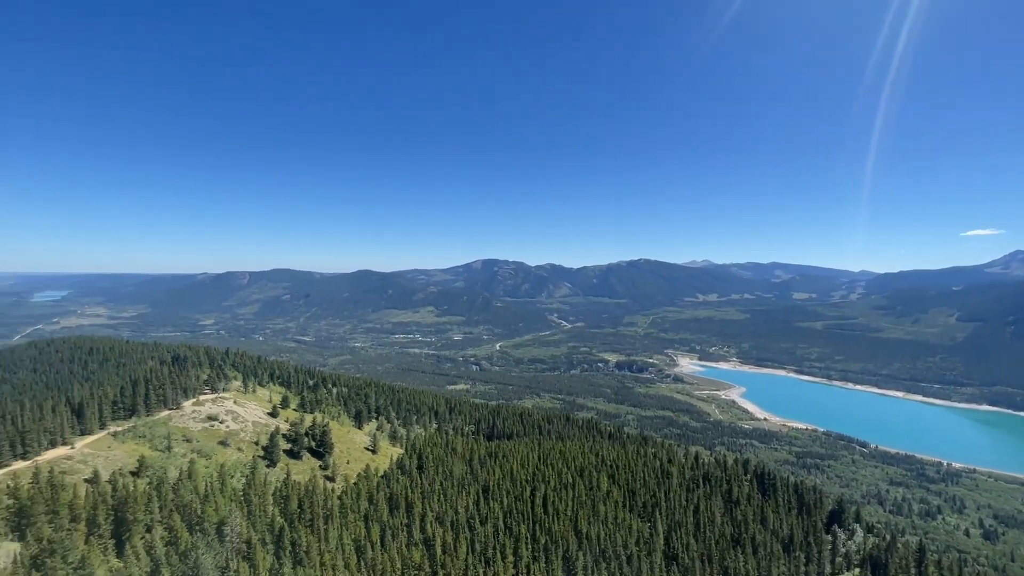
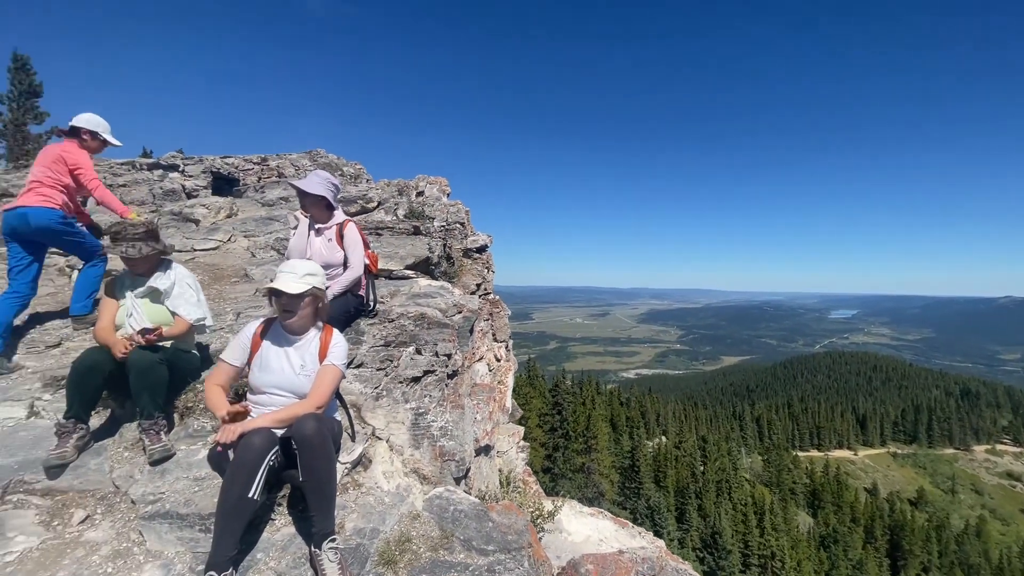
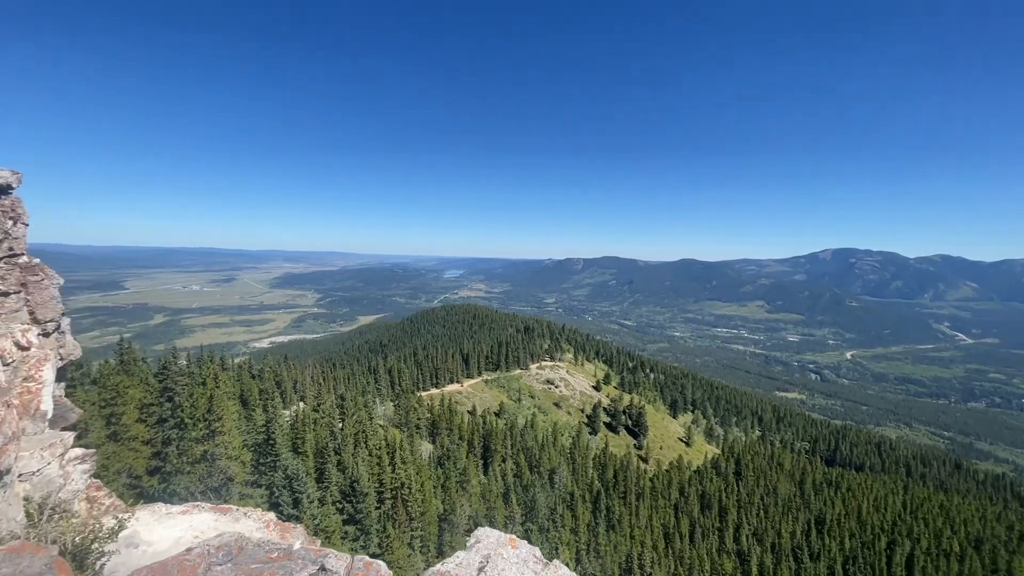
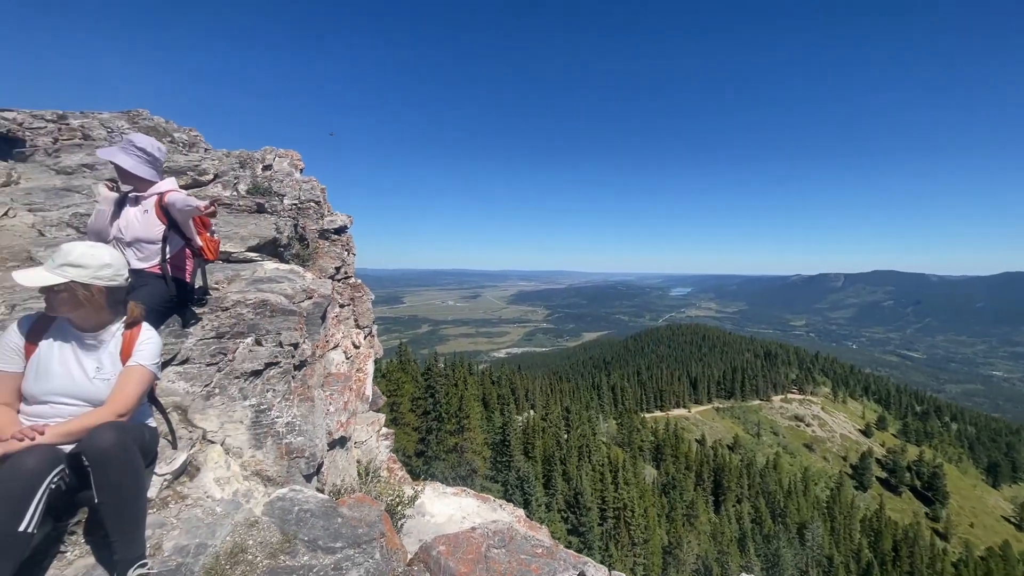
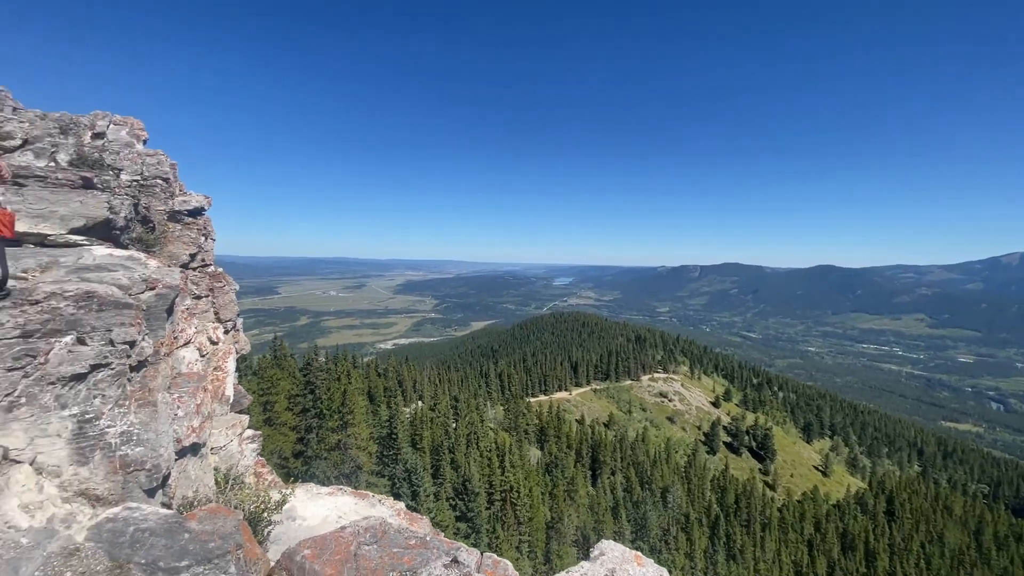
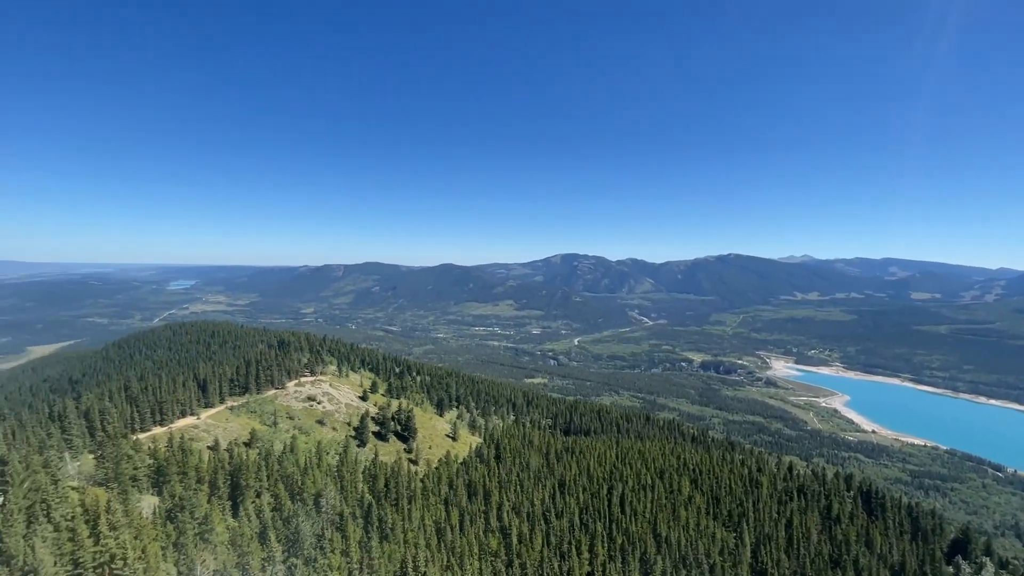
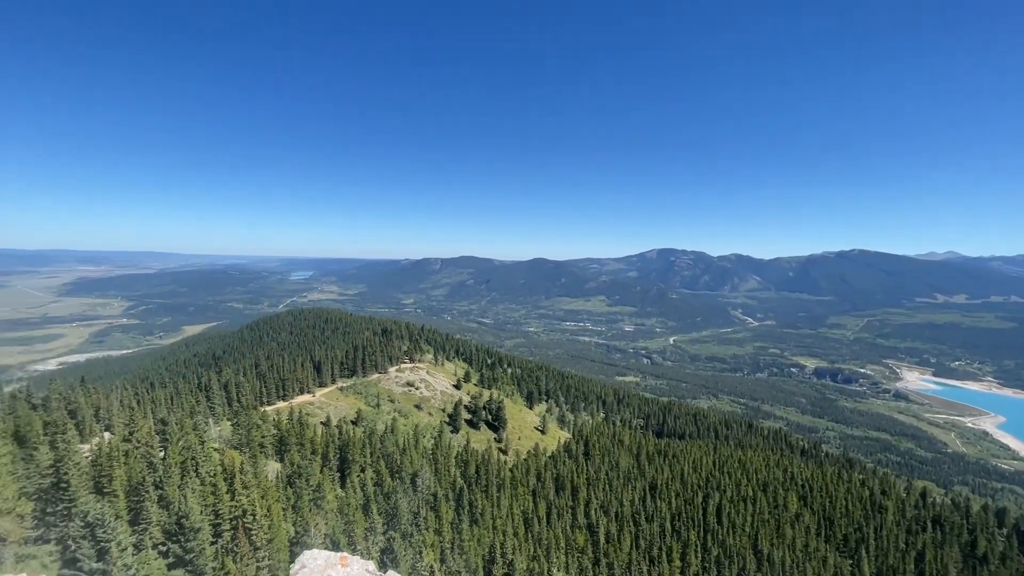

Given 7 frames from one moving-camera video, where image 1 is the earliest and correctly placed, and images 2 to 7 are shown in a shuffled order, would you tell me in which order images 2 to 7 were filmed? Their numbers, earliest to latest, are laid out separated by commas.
6, 7, 3, 5, 4, 2
